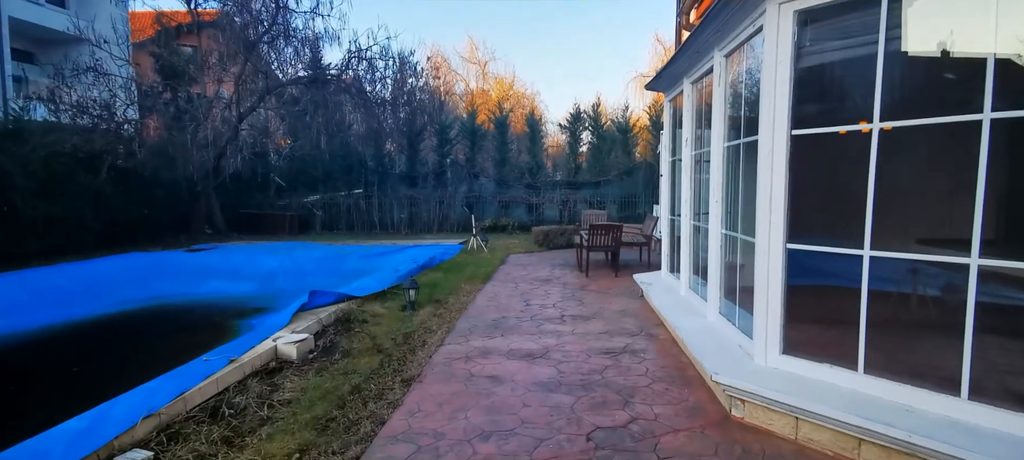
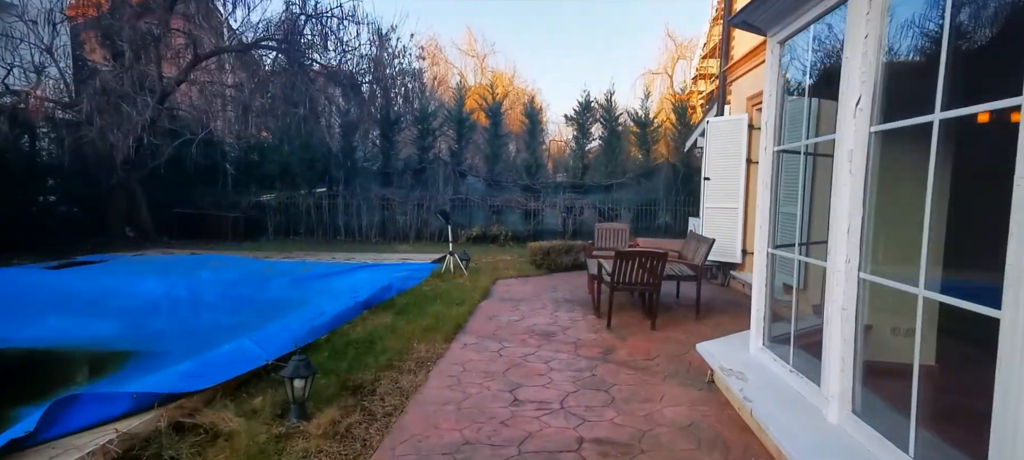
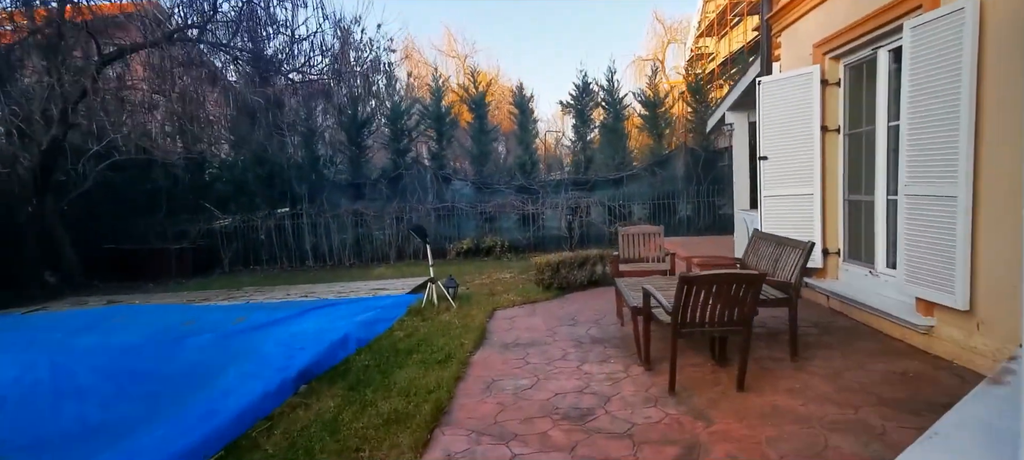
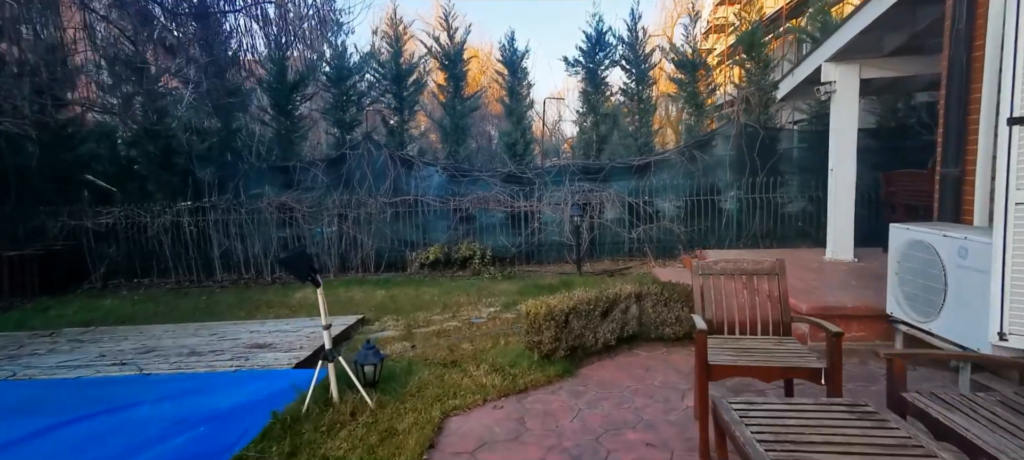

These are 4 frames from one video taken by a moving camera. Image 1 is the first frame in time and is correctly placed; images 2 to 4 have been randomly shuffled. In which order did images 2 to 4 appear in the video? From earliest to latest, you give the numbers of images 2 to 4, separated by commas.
2, 3, 4
